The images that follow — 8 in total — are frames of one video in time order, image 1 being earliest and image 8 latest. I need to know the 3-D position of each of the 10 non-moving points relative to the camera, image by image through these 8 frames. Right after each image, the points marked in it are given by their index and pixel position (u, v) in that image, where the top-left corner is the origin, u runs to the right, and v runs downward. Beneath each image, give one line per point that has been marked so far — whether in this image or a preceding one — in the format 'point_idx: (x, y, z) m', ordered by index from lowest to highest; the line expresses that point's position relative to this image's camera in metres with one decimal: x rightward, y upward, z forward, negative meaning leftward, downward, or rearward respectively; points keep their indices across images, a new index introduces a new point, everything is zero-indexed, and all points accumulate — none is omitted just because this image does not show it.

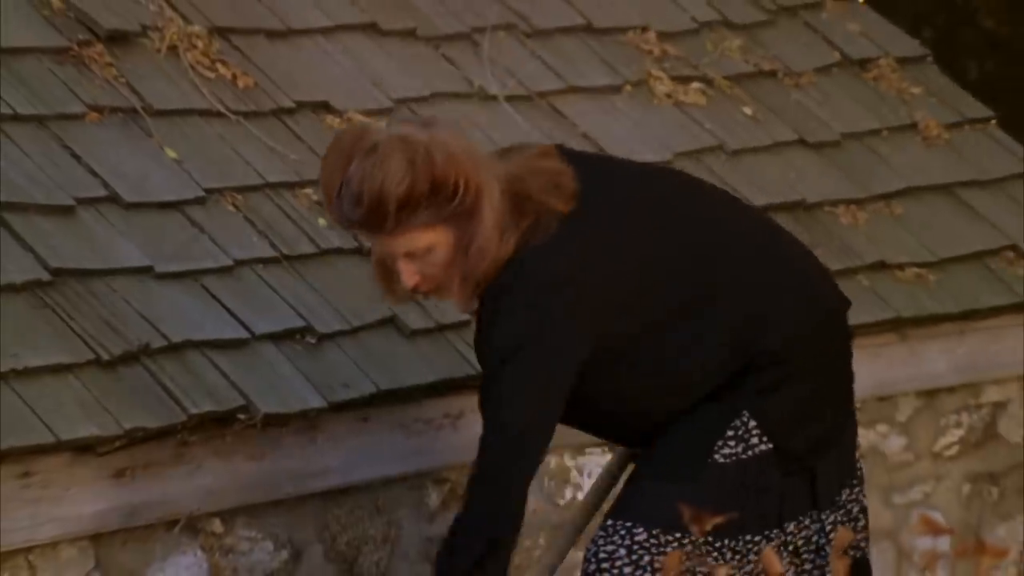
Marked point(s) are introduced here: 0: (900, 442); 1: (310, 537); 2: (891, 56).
0: (+1.0, -0.4, +3.5) m
1: (-0.4, -0.5, +2.8) m
2: (+1.0, +0.6, +3.8) m
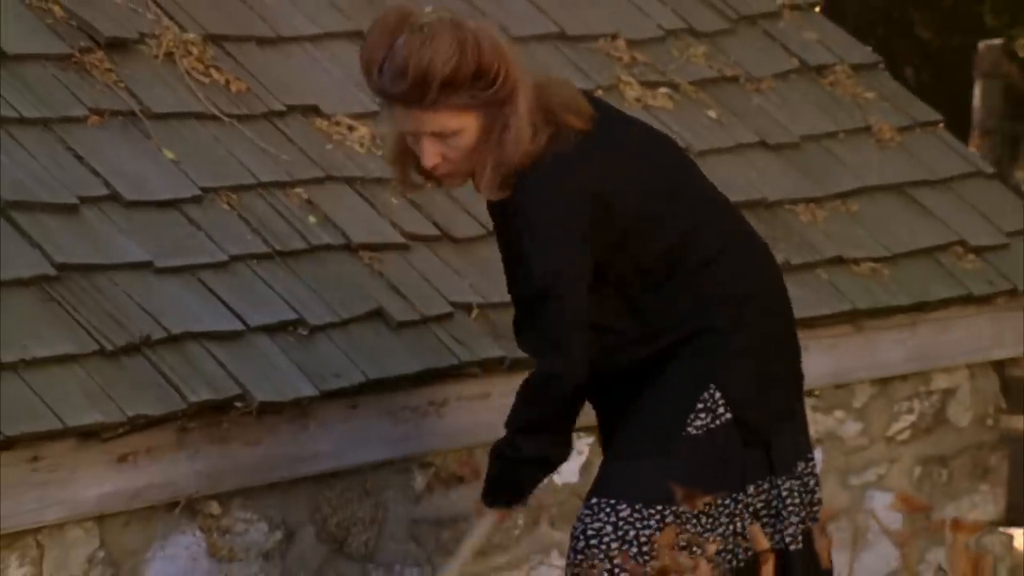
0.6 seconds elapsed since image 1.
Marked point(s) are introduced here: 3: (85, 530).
0: (+0.9, -0.3, +3.7) m
1: (-0.4, -0.5, +3.0) m
2: (+1.0, +0.6, +4.0) m
3: (-0.8, -0.5, +2.8) m
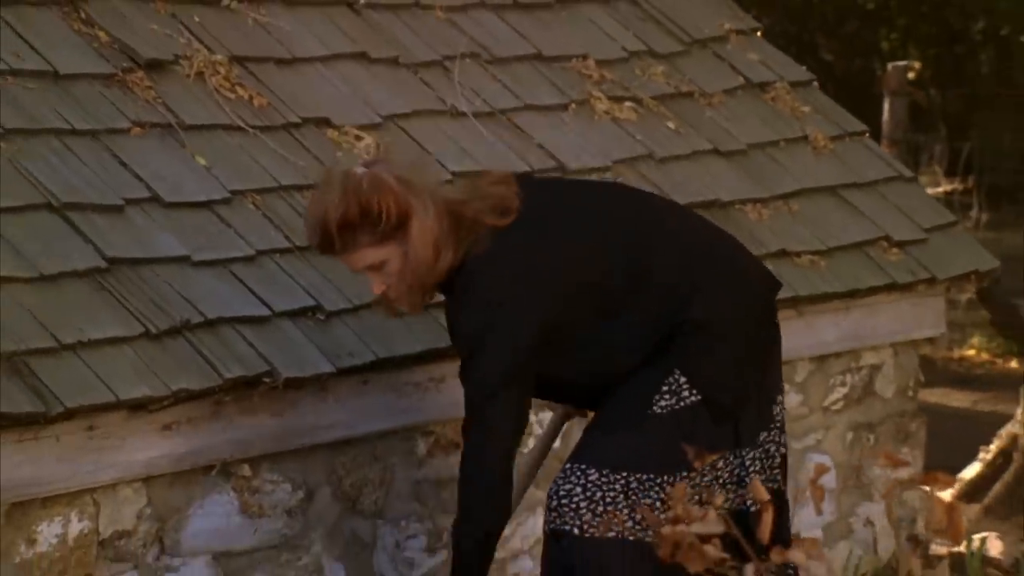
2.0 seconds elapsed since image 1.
0: (+0.8, -0.3, +4.1) m
1: (-0.5, -0.5, +3.4) m
2: (+0.9, +0.7, +4.5) m
3: (-0.8, -0.5, +3.2) m
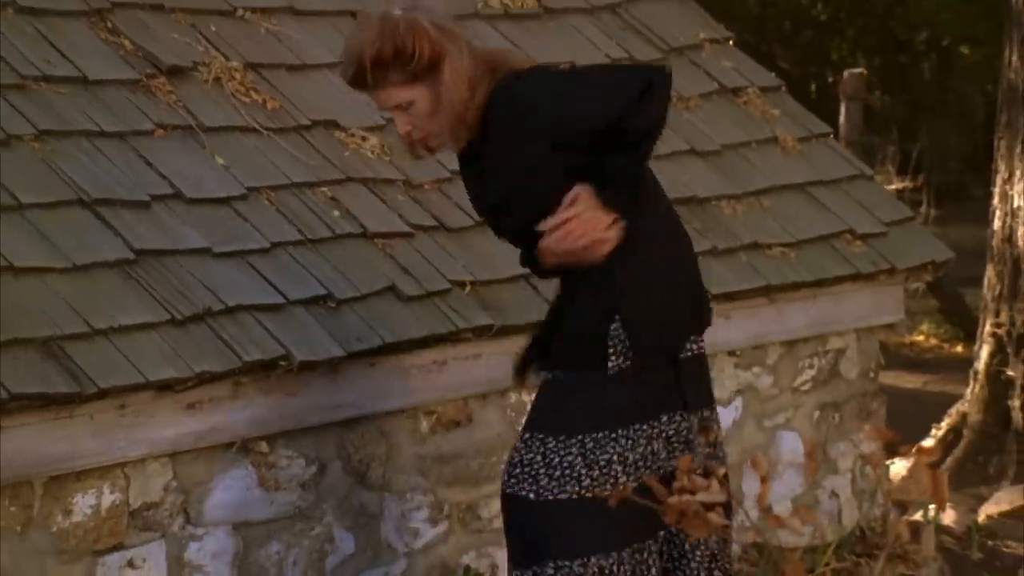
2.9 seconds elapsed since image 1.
0: (+0.8, -0.3, +4.5) m
1: (-0.5, -0.4, +3.7) m
2: (+0.8, +0.7, +4.8) m
3: (-0.9, -0.4, +3.4) m
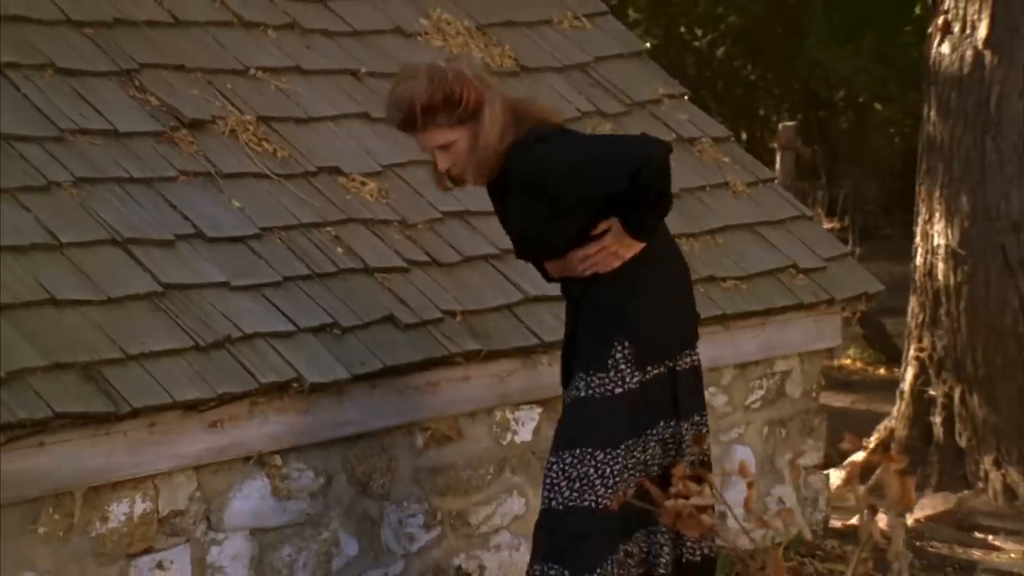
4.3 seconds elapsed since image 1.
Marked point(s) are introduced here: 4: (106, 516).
0: (+0.7, -0.4, +4.9) m
1: (-0.5, -0.5, +4.1) m
2: (+0.7, +0.6, +5.3) m
3: (-0.9, -0.5, +3.8) m
4: (-1.1, -0.6, +3.7) m
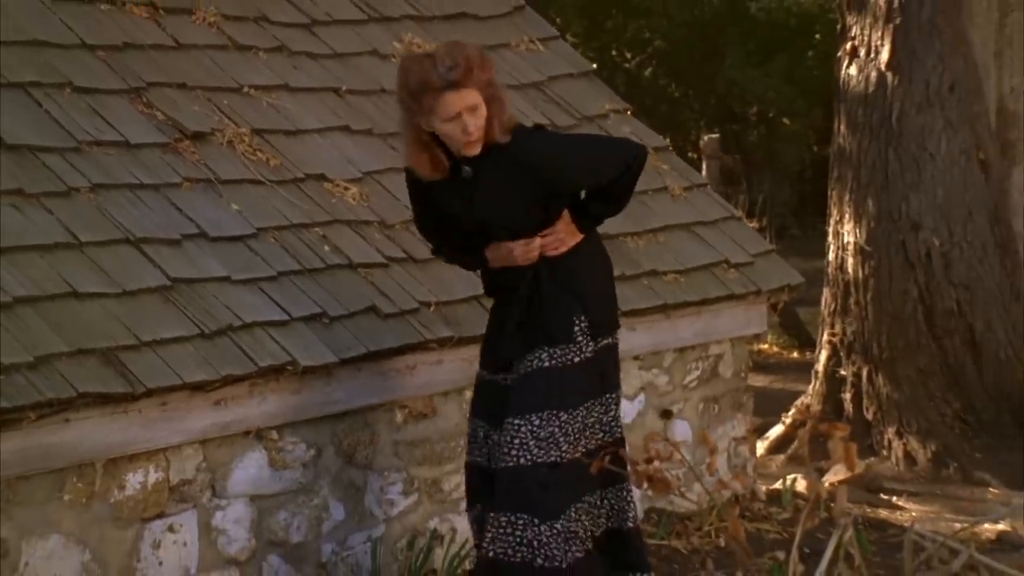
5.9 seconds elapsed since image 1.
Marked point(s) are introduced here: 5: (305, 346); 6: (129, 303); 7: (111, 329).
0: (+0.6, -0.4, +5.5) m
1: (-0.6, -0.5, +4.6) m
2: (+0.6, +0.6, +5.9) m
3: (-1.0, -0.5, +4.3) m
4: (-1.1, -0.6, +4.1) m
5: (-0.6, -0.2, +4.4) m
6: (-1.1, 0.0, +4.1) m
7: (-1.1, -0.1, +4.0) m
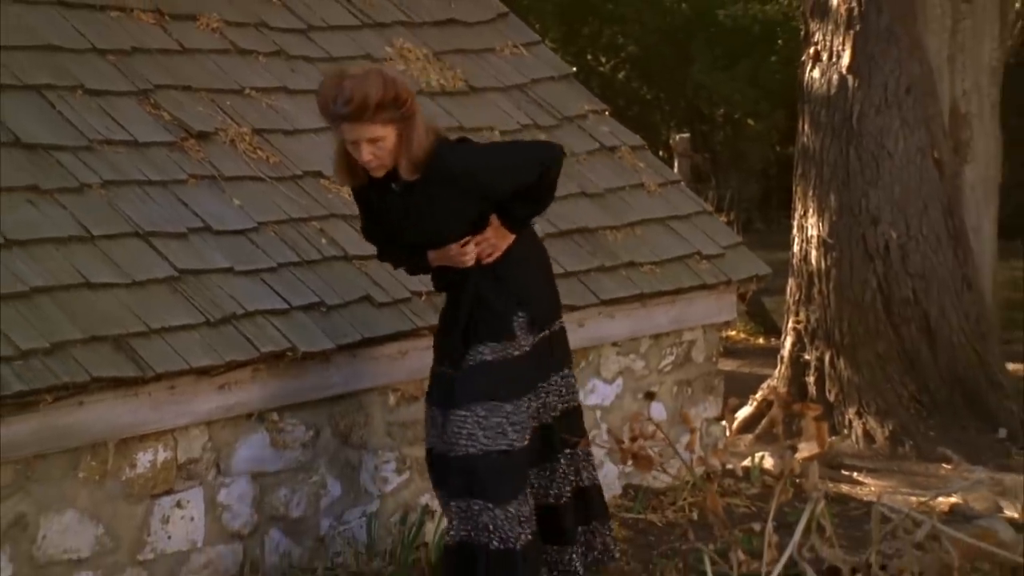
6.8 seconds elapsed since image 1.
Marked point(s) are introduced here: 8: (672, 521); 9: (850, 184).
0: (+0.5, -0.3, +5.8) m
1: (-0.7, -0.5, +4.9) m
2: (+0.5, +0.6, +6.2) m
3: (-1.0, -0.5, +4.6) m
4: (-1.2, -0.5, +4.4) m
5: (-0.7, -0.1, +4.7) m
6: (-1.1, 0.0, +4.4) m
7: (-1.2, -0.1, +4.3) m
8: (+0.6, -0.9, +5.7) m
9: (+2.0, +0.6, +8.3) m
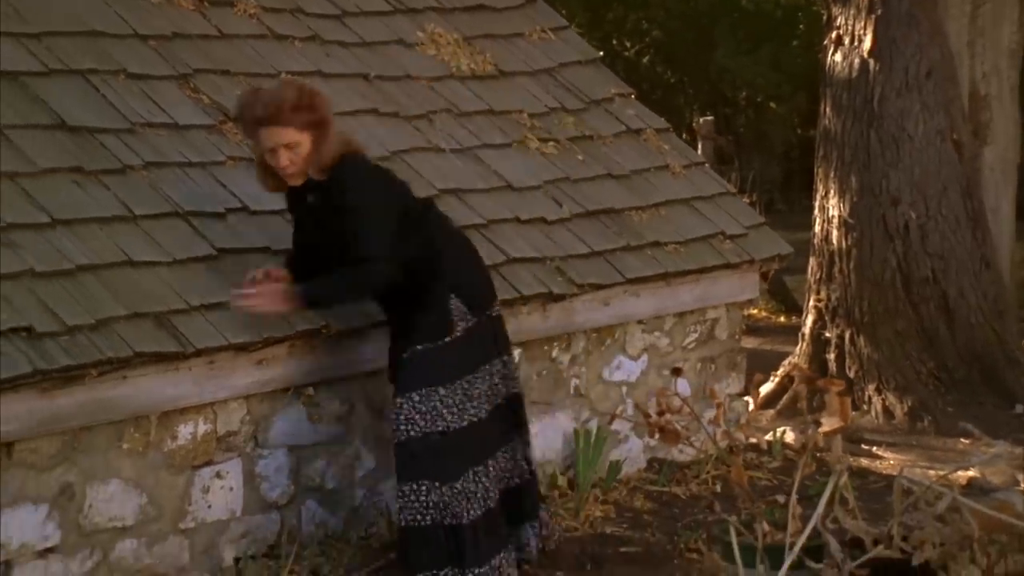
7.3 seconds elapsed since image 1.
0: (+0.6, -0.2, +6.0) m
1: (-0.6, -0.4, +5.0) m
2: (+0.6, +0.7, +6.3) m
3: (-0.9, -0.4, +4.7) m
4: (-1.1, -0.5, +4.6) m
5: (-0.6, -0.1, +4.8) m
6: (-1.0, +0.1, +4.5) m
7: (-1.1, 0.0, +4.4) m
8: (+0.8, -0.9, +5.8) m
9: (+2.1, +0.7, +8.4) m
